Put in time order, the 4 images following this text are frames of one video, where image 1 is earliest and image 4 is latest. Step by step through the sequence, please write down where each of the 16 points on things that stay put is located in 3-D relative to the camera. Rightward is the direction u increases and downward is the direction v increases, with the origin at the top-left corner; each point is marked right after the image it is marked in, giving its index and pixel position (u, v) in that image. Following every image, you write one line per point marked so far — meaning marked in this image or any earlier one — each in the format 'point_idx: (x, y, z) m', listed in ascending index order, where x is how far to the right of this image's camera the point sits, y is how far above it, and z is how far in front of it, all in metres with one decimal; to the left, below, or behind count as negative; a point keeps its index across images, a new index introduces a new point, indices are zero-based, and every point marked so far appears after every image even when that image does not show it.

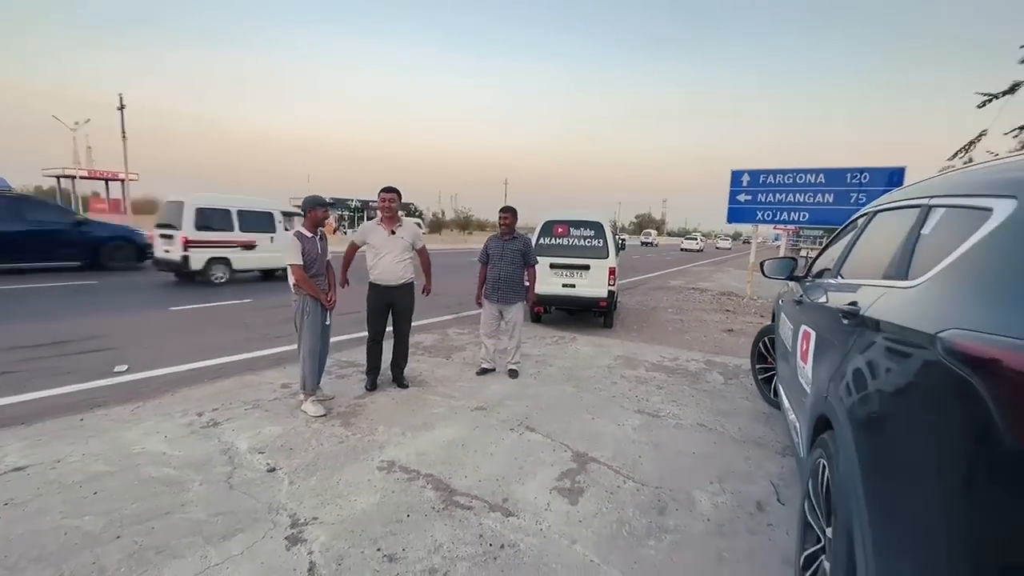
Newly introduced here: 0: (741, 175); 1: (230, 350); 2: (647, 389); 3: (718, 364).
0: (+6.4, +3.2, +13.2) m
1: (-3.9, -0.9, +6.5) m
2: (+1.5, -1.2, +5.4) m
3: (+2.9, -1.1, +6.5) m
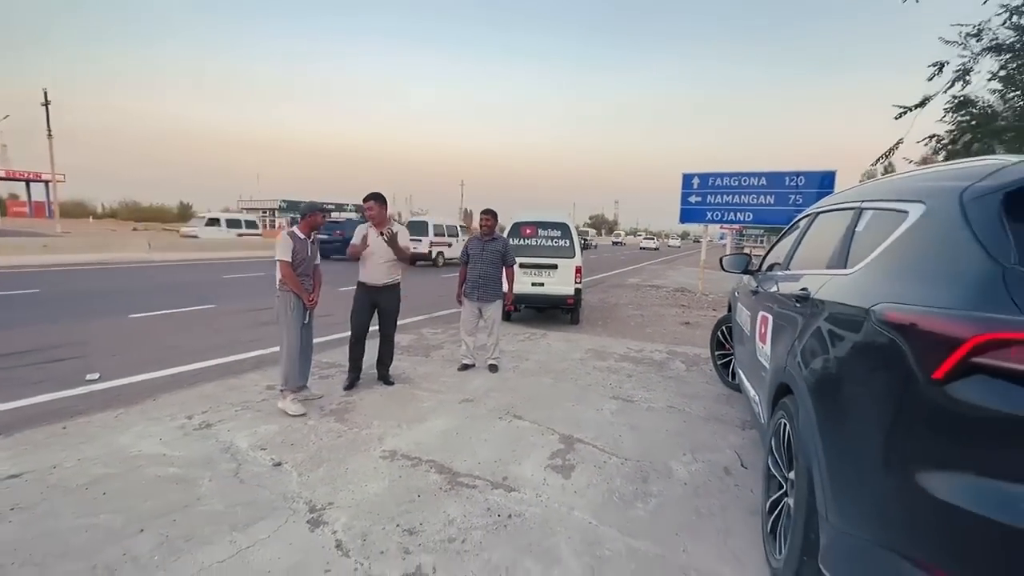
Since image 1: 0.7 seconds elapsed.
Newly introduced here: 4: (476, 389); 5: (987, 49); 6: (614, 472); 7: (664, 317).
0: (+5.4, +3.3, +14.0) m
1: (-4.2, -0.9, +6.4) m
2: (+1.3, -1.1, +5.8) m
3: (+2.5, -1.0, +7.0) m
4: (-0.4, -1.1, +5.3) m
5: (+9.0, +4.5, +8.8) m
6: (+0.7, -1.4, +3.4) m
7: (+3.4, -0.7, +10.5) m
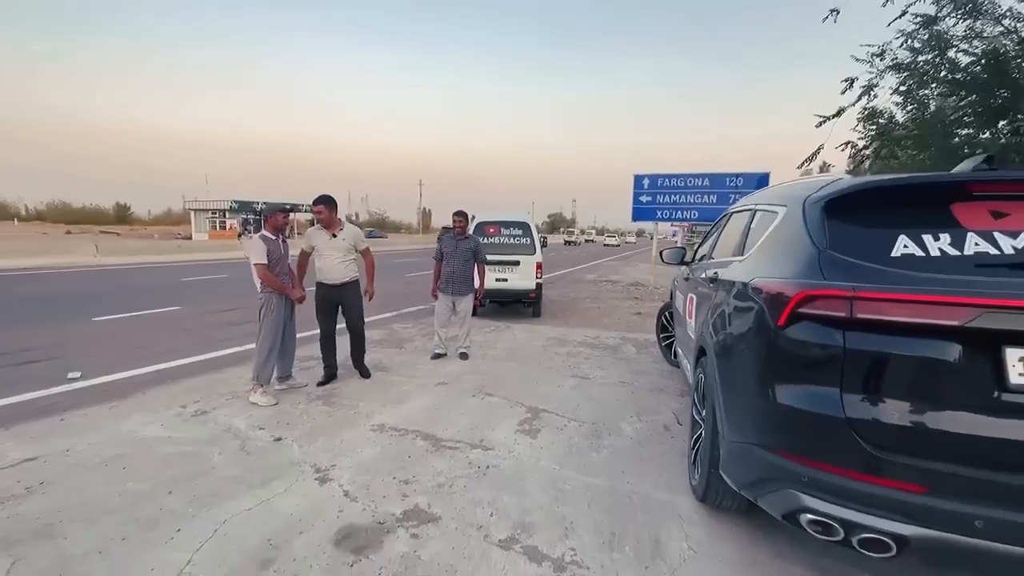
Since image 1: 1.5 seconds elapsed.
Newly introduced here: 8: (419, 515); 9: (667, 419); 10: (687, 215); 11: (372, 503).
0: (+4.2, +3.5, +15.0) m
1: (-4.7, -0.9, +6.6) m
2: (+0.9, -1.0, +6.5) m
3: (+2.0, -0.9, +7.8) m
4: (-0.8, -1.1, +5.8) m
5: (+8.2, +4.8, +10.1) m
6: (+0.5, -1.3, +4.1) m
7: (+2.6, -0.5, +11.4) m
8: (-0.6, -1.4, +2.9) m
9: (+1.4, -1.2, +4.4) m
10: (+5.4, +2.2, +14.5) m
11: (-0.9, -1.4, +3.0) m
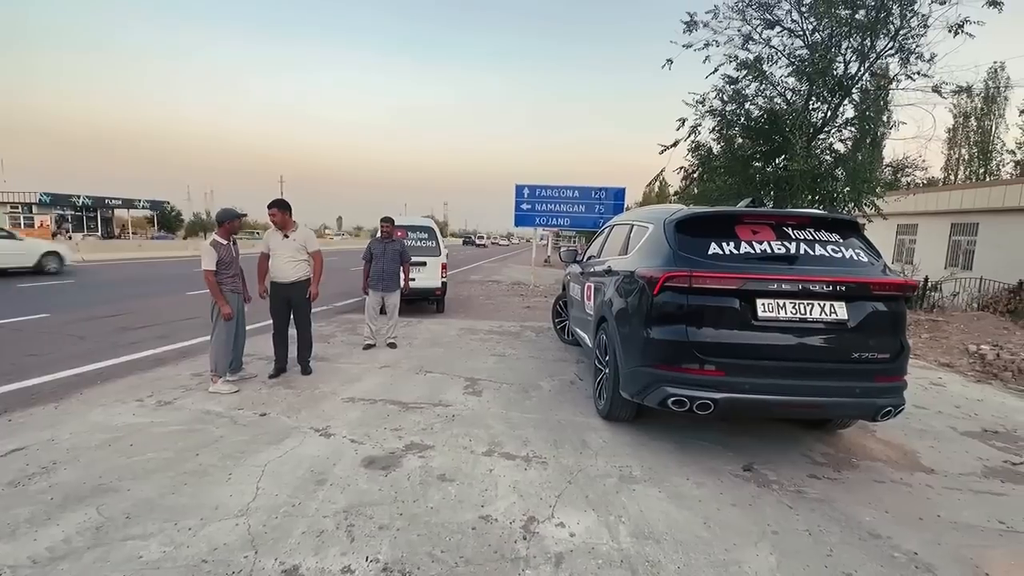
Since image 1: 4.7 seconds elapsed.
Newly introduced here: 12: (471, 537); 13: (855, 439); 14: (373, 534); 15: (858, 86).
0: (+0.4, +3.6, +16.9) m
1: (-5.8, -1.0, +6.4) m
2: (-0.3, -0.9, +7.7) m
3: (+0.3, -0.8, +9.3) m
4: (-1.8, -1.0, +6.7) m
5: (+5.5, +5.0, +13.3) m
6: (-0.1, -1.2, +5.3) m
7: (-0.1, -0.4, +12.9) m
8: (-0.8, -1.3, +3.9) m
9: (+0.7, -1.1, +5.9) m
10: (+1.8, +2.3, +16.7) m
11: (-1.1, -1.3, +3.9) m
12: (-0.2, -1.4, +2.7) m
13: (+3.1, -1.4, +4.3) m
14: (-0.8, -1.4, +2.7) m
15: (+8.9, +5.2, +12.1) m
